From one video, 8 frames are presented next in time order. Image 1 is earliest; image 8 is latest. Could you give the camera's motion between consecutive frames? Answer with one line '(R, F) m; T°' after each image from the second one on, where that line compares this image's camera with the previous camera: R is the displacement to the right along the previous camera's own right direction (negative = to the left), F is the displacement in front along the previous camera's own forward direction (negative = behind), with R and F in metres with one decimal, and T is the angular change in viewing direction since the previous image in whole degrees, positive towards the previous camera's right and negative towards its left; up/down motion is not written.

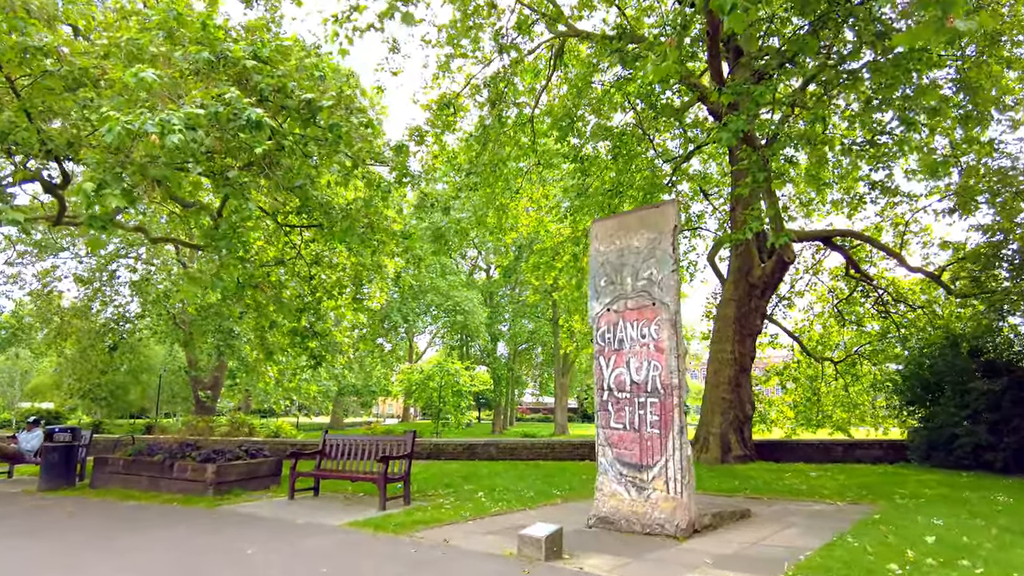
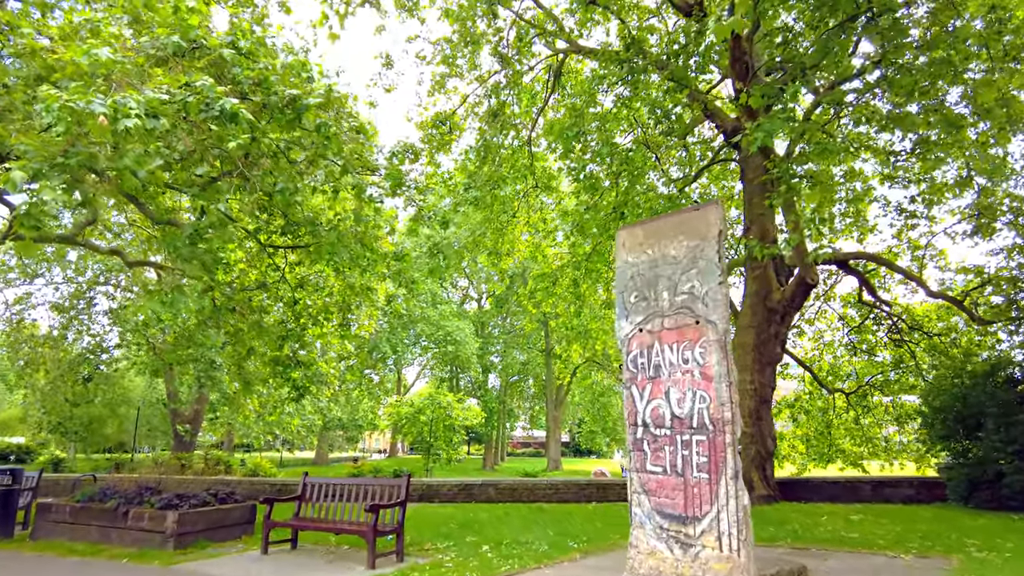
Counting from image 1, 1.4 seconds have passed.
(-0.2, +0.9) m; +1°
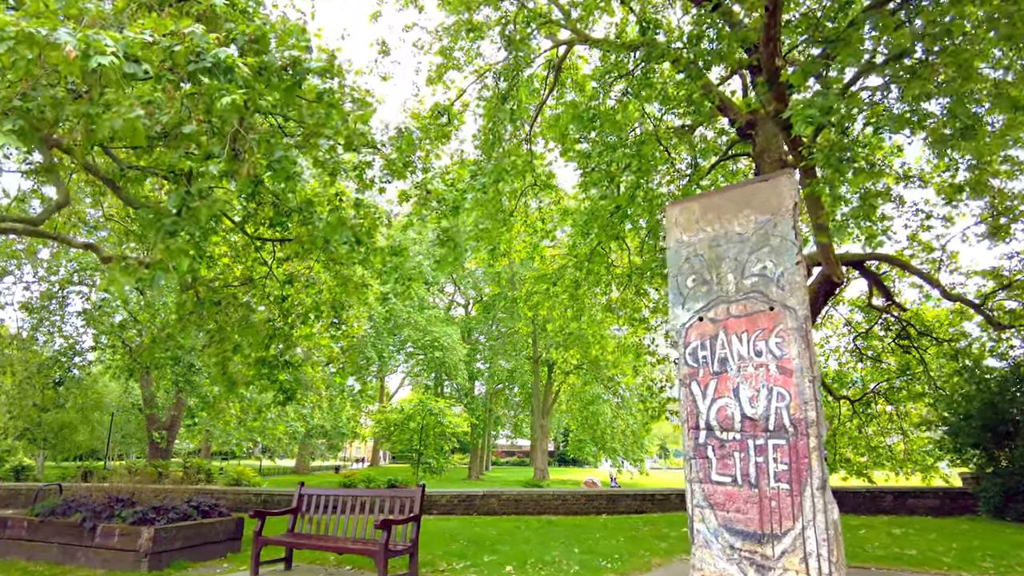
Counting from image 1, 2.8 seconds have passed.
(-0.4, +0.7) m; +2°
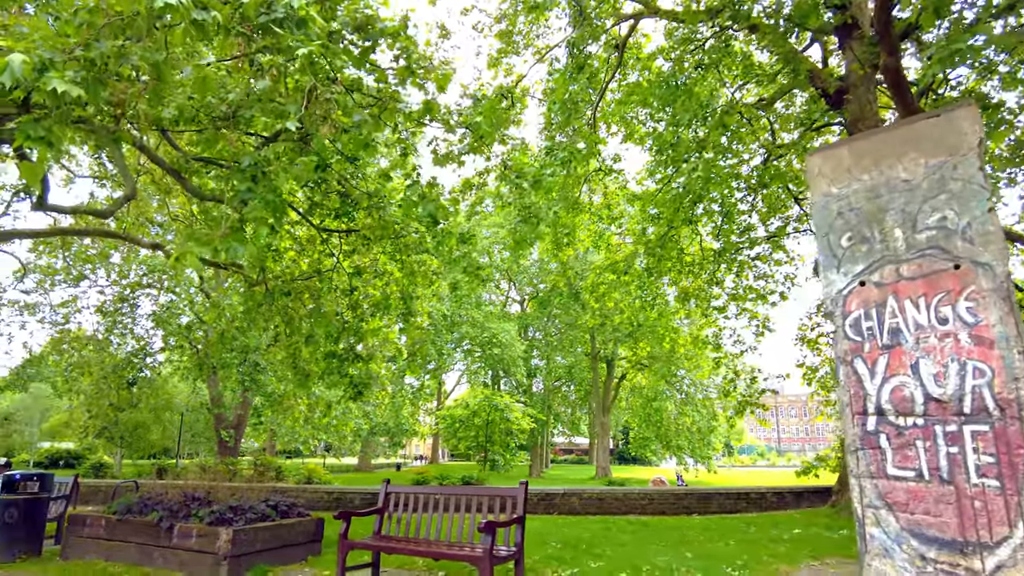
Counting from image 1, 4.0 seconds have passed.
(-0.4, +0.6) m; -4°
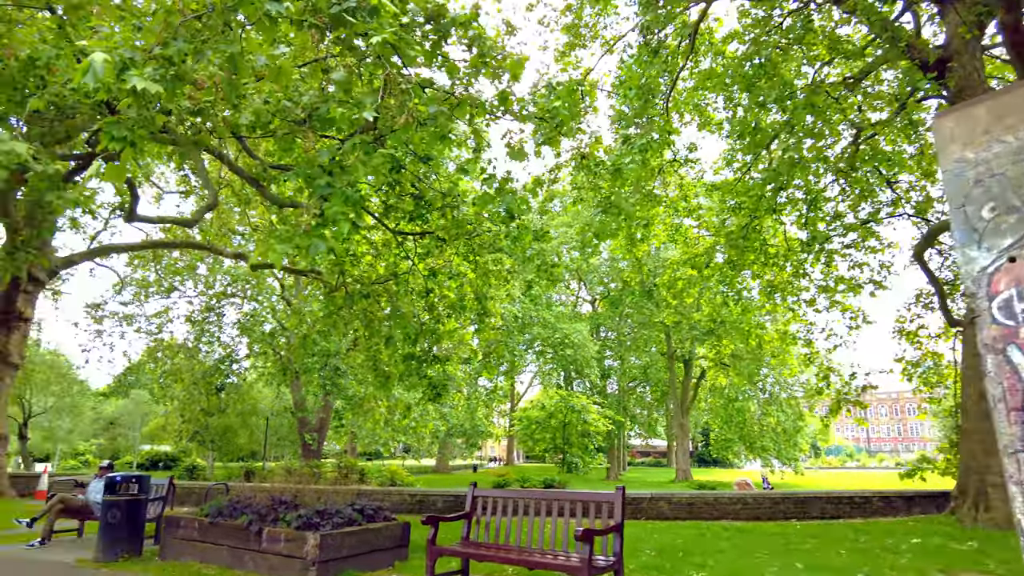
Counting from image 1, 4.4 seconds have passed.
(-0.1, +0.2) m; -6°
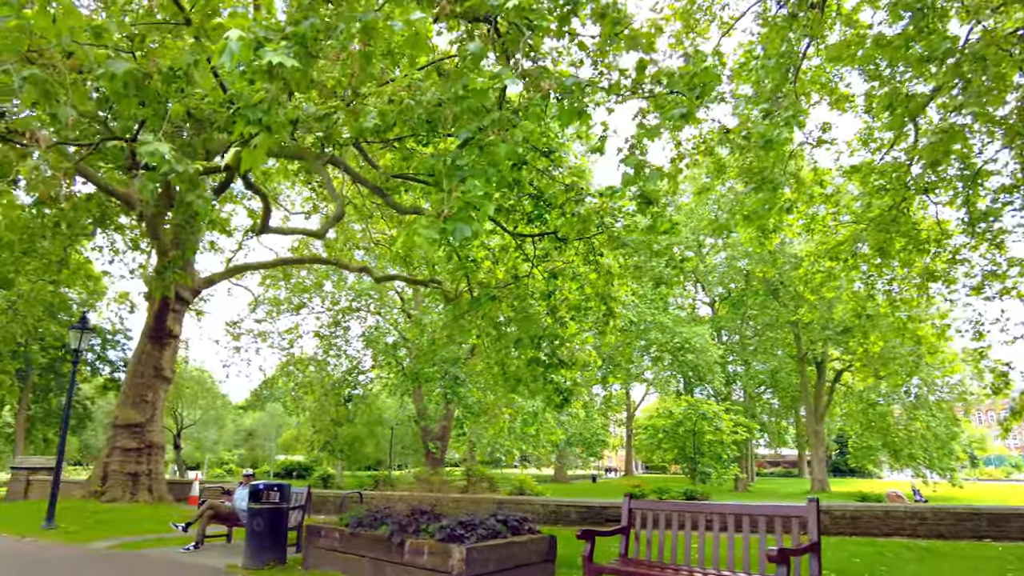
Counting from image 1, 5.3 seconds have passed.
(-0.3, +0.4) m; -9°
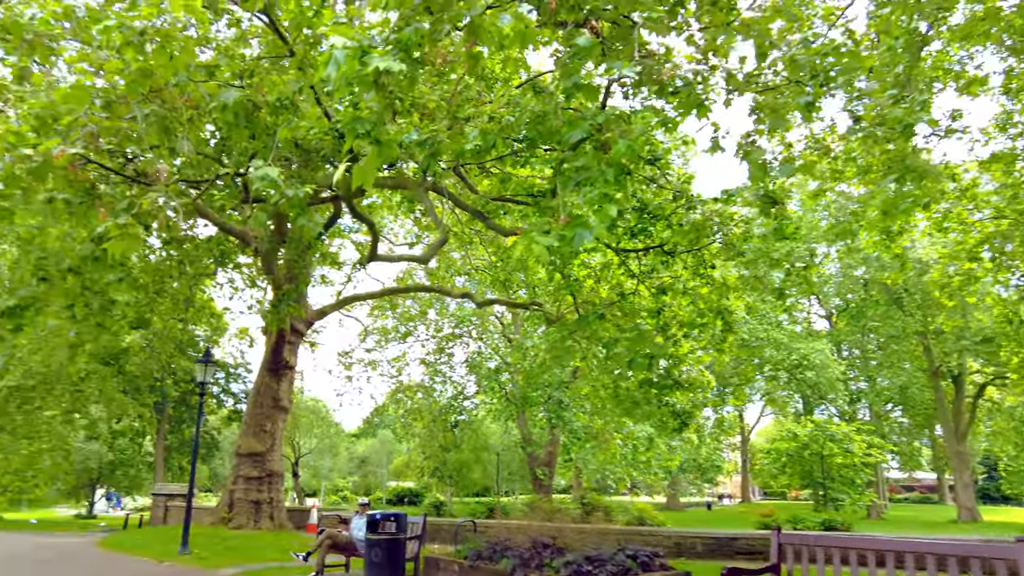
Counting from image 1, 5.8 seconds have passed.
(-0.1, +0.3) m; -8°
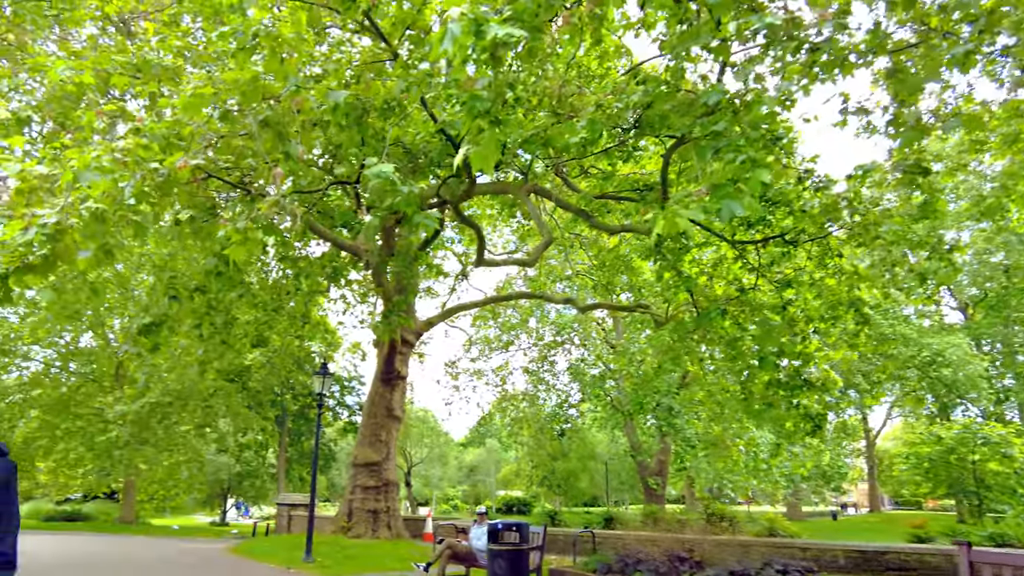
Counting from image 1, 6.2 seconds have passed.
(-0.2, +0.2) m; -8°
